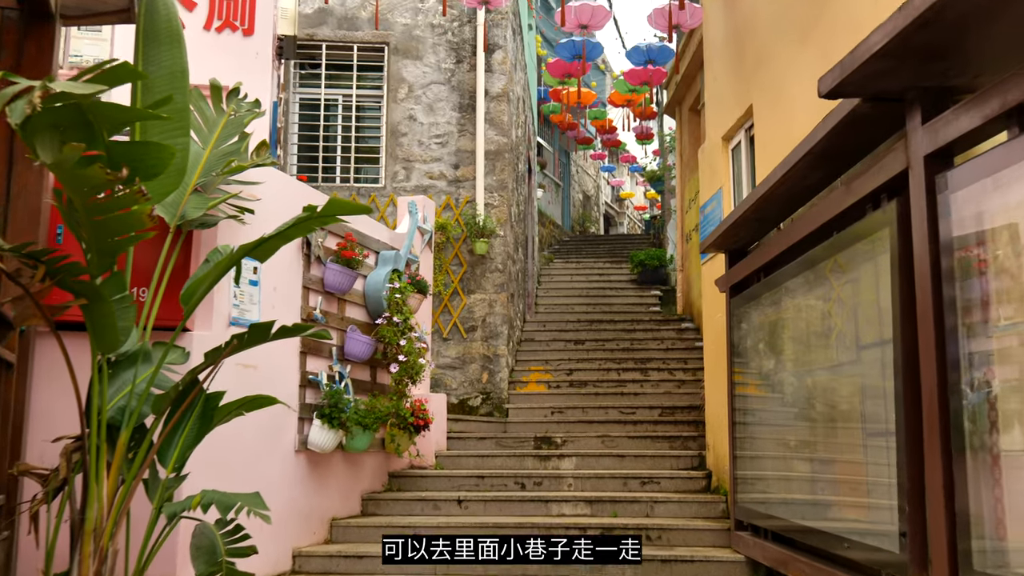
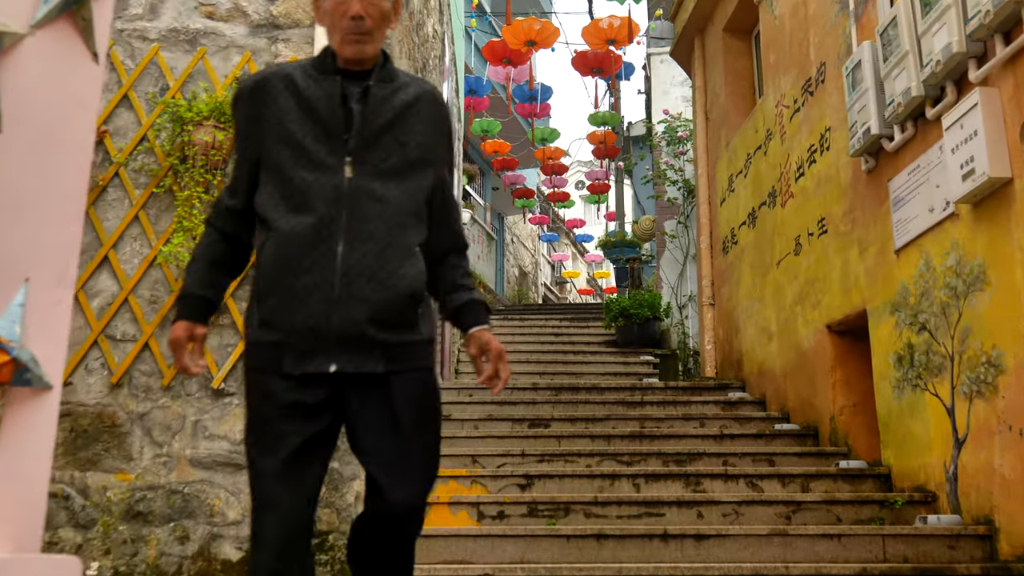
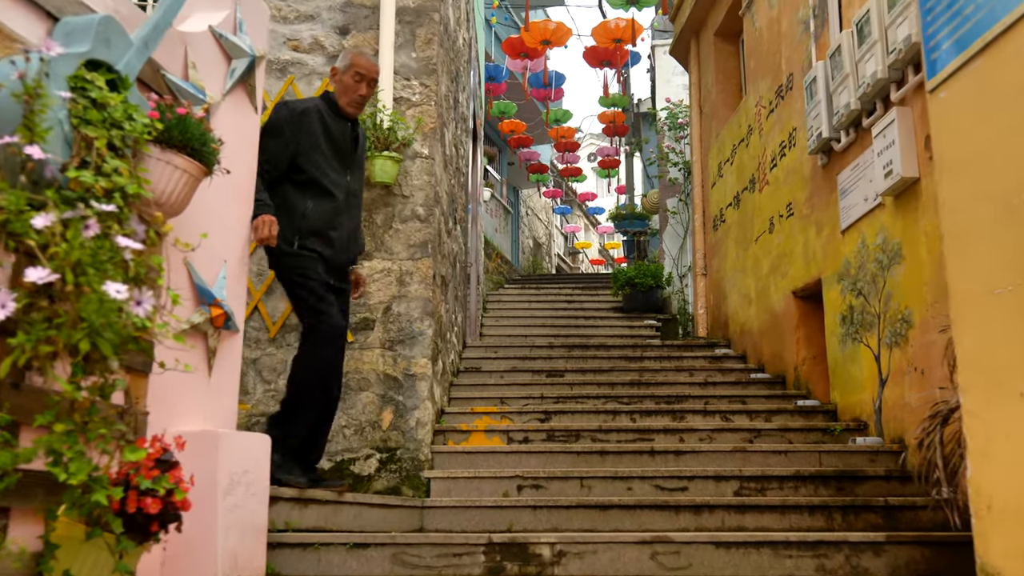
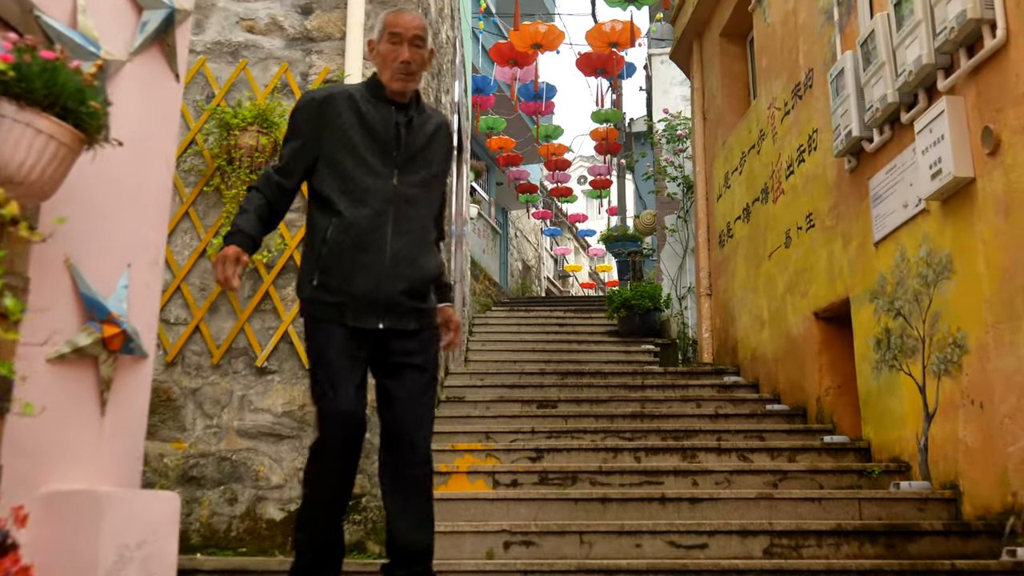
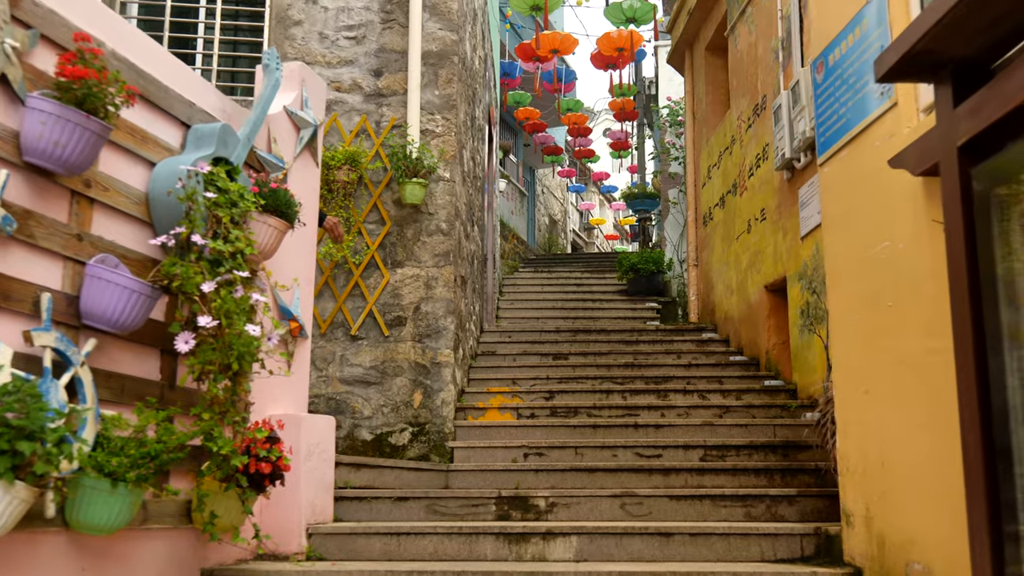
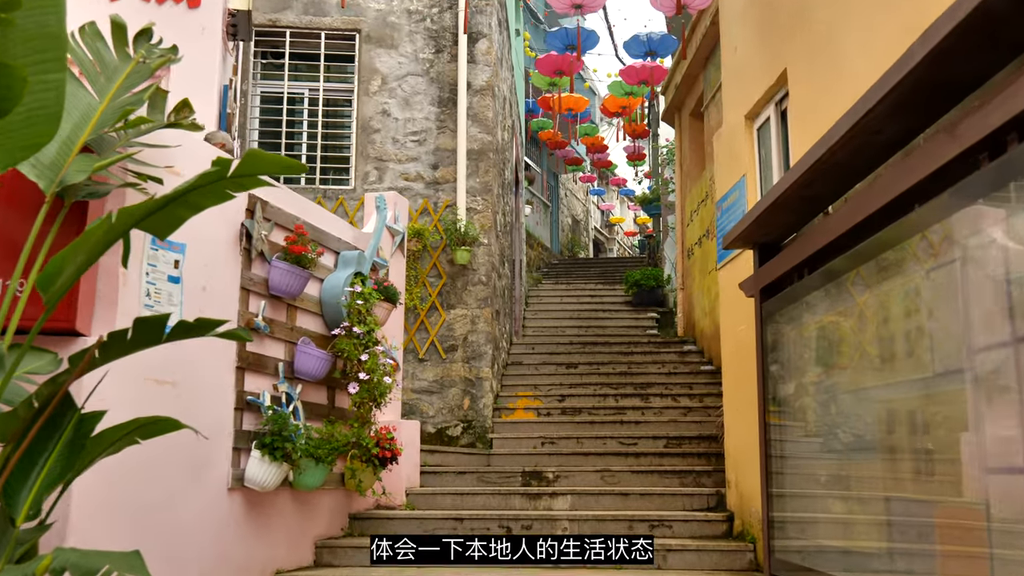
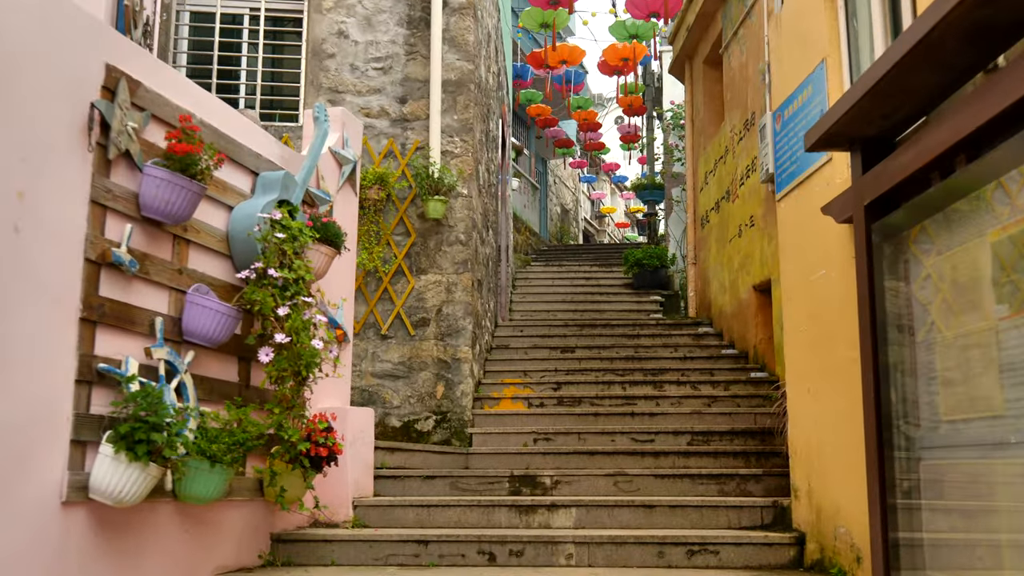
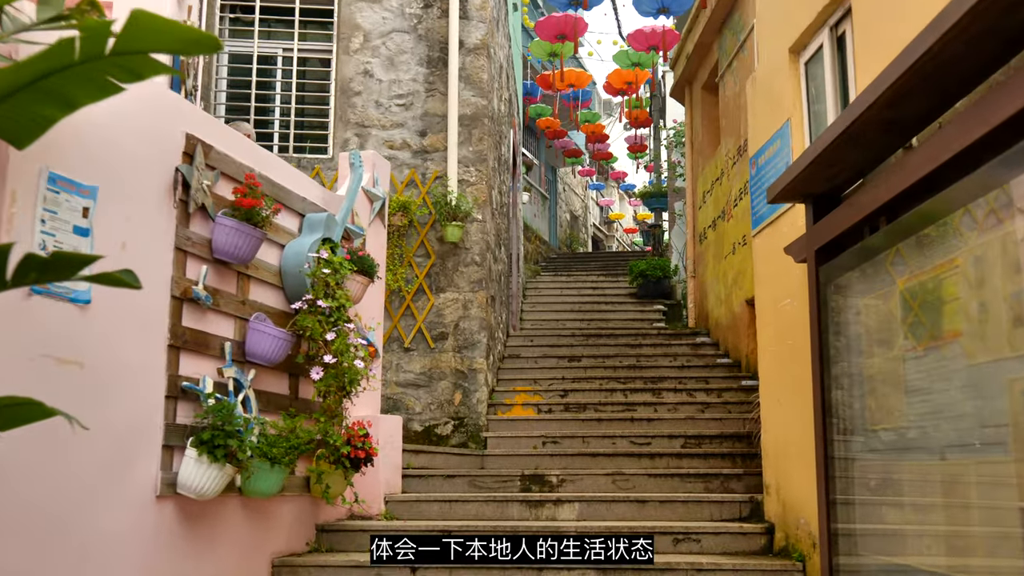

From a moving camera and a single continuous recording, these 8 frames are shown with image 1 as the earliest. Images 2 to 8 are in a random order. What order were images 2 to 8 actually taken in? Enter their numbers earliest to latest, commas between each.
6, 8, 7, 5, 3, 4, 2
